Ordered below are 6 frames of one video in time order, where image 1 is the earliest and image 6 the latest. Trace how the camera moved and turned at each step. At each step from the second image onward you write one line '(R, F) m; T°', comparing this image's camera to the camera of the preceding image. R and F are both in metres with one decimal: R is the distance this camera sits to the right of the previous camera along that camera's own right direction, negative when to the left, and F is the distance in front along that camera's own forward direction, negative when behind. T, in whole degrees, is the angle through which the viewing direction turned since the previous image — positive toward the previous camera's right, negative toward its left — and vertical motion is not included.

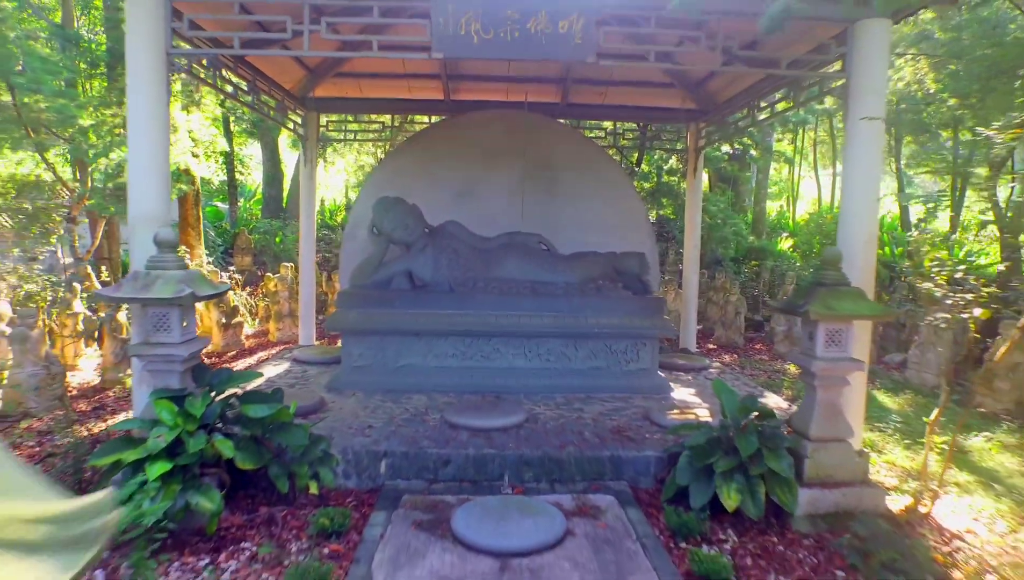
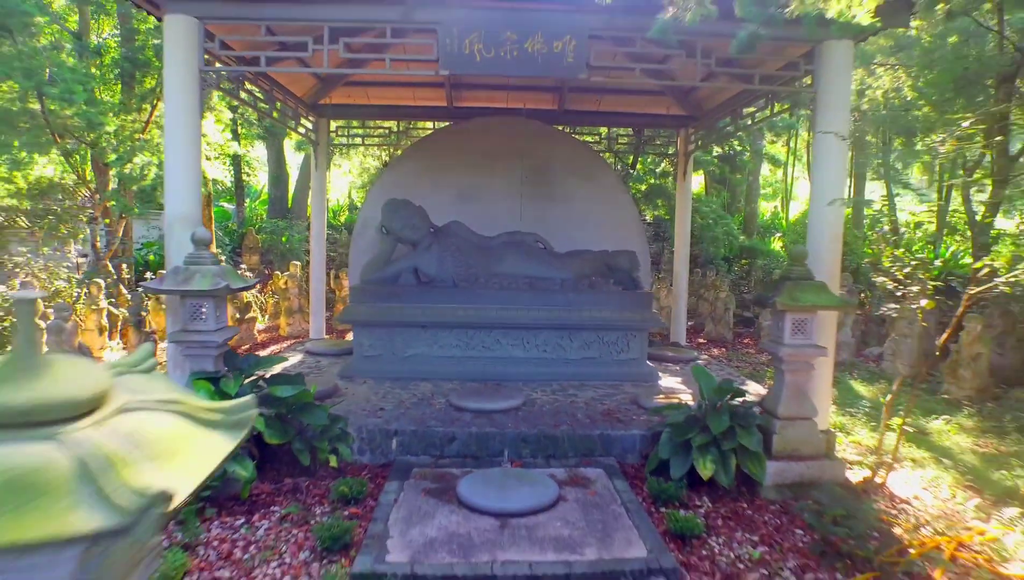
(0.0, -0.4) m; 0°
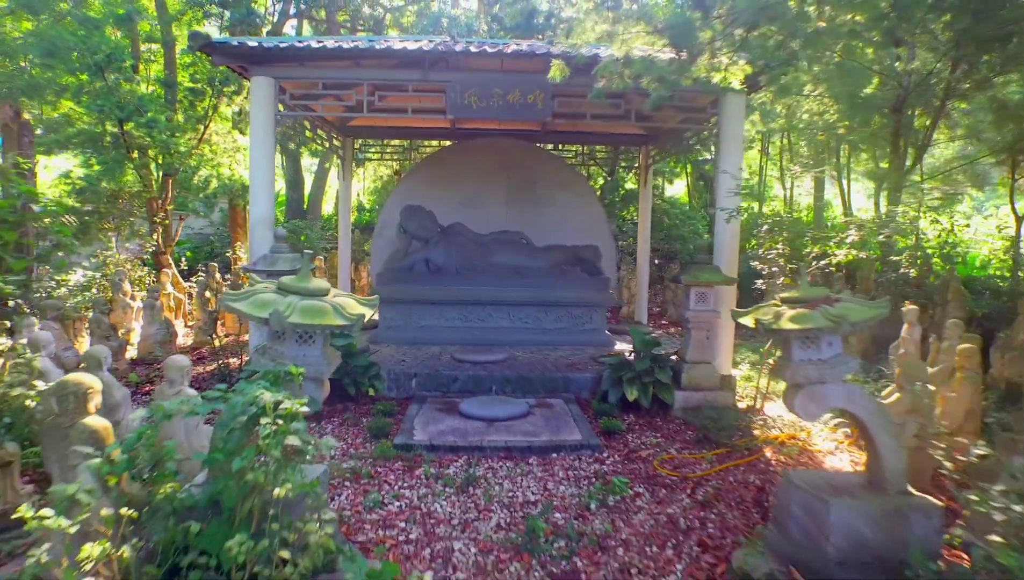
(+0.1, -1.4) m; 0°
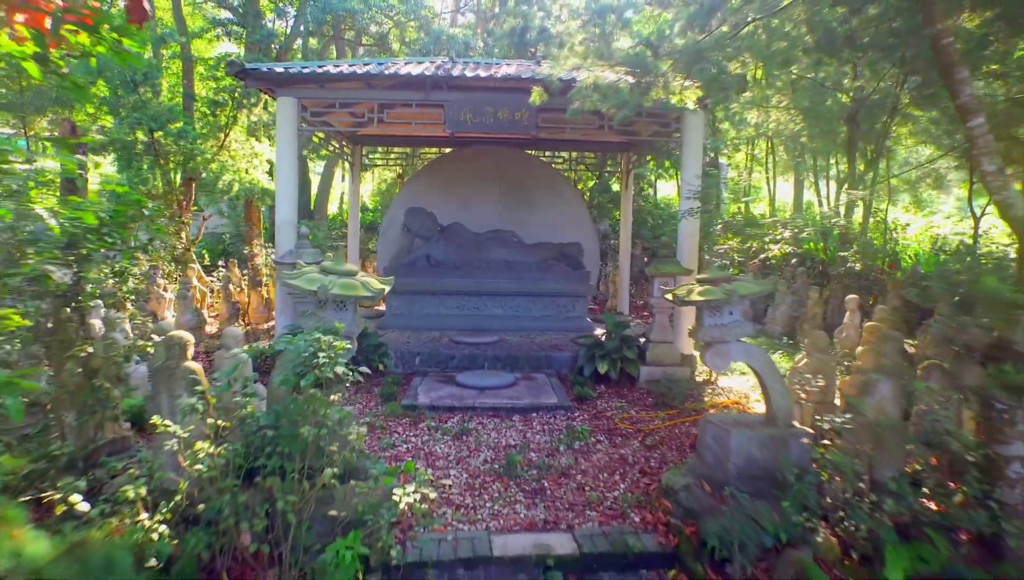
(+0.1, -0.8) m; 0°
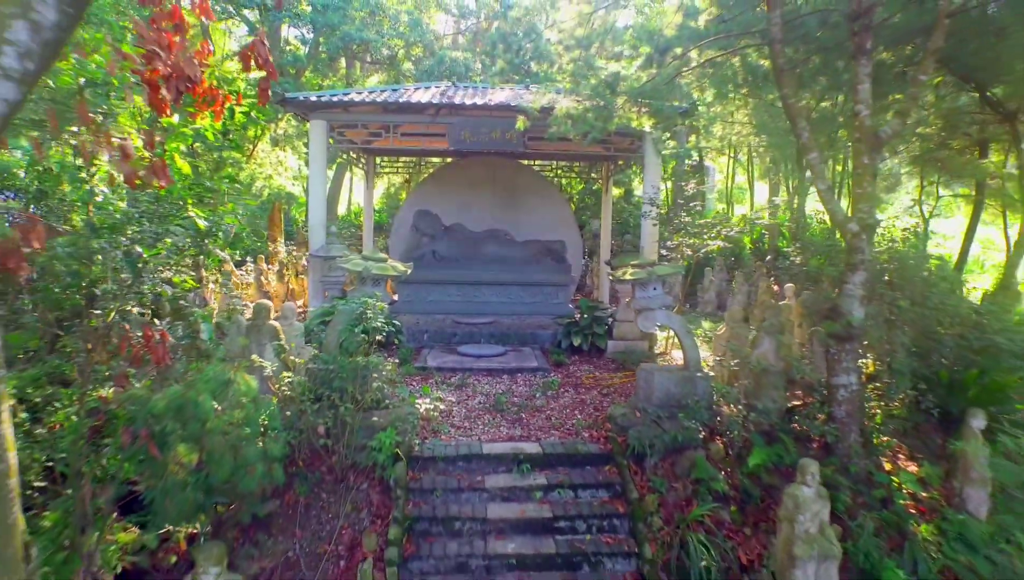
(+0.1, -1.2) m; 0°
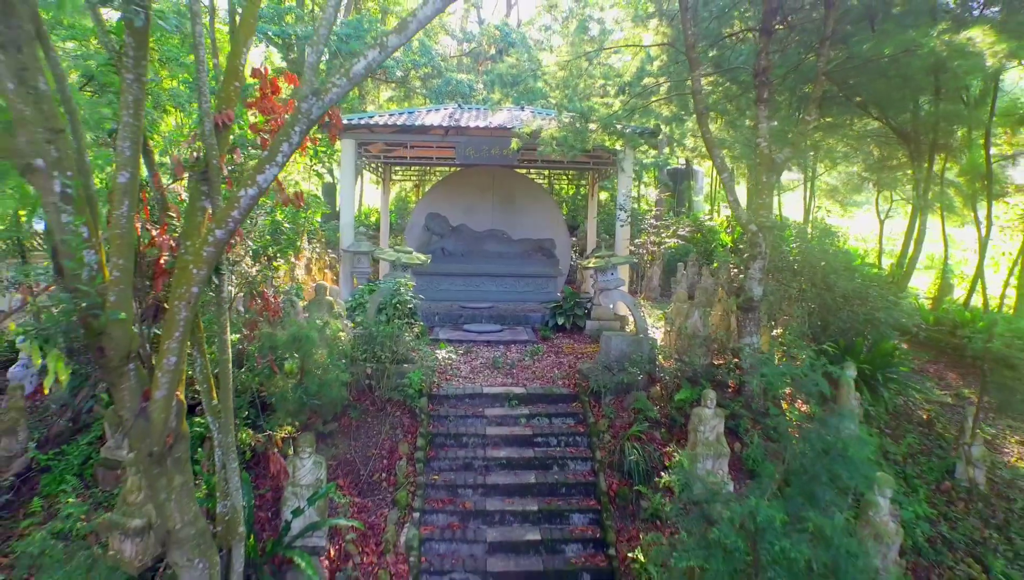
(+0.1, -1.4) m; 0°
